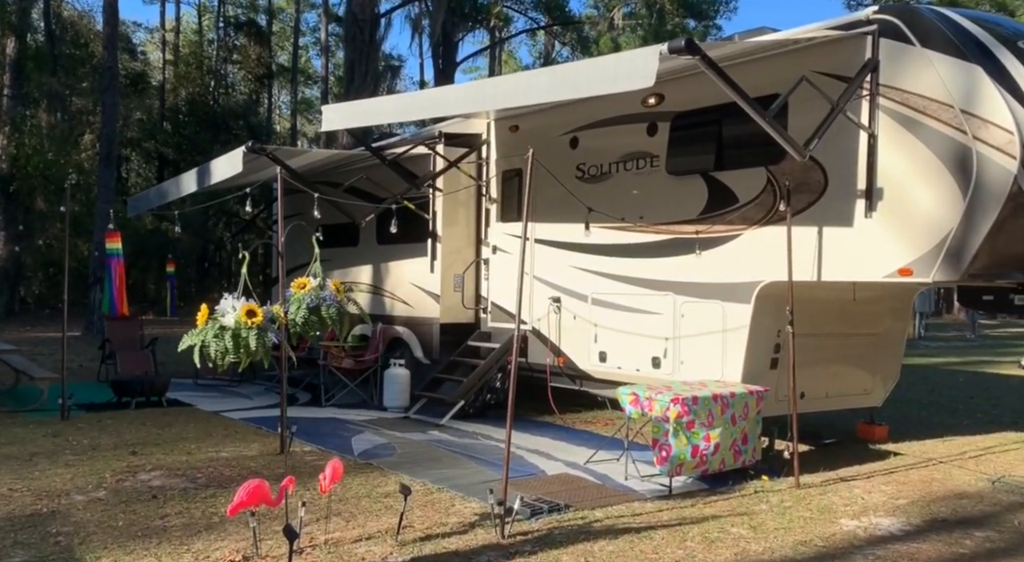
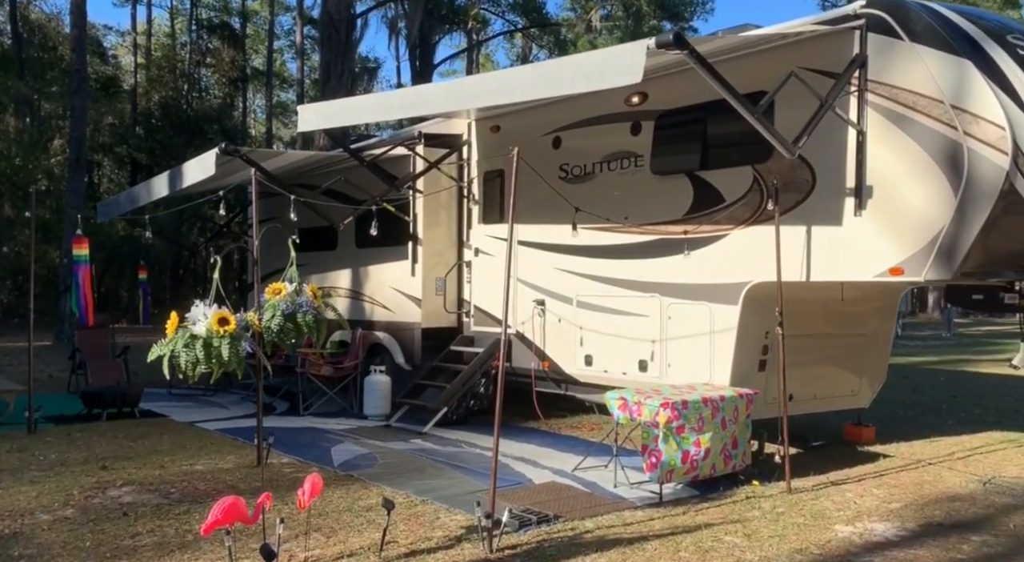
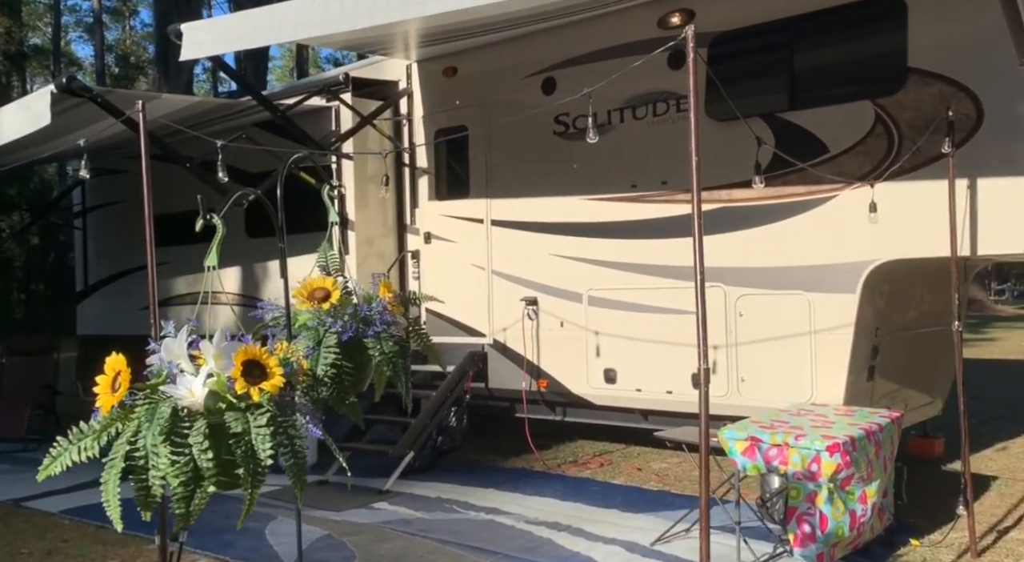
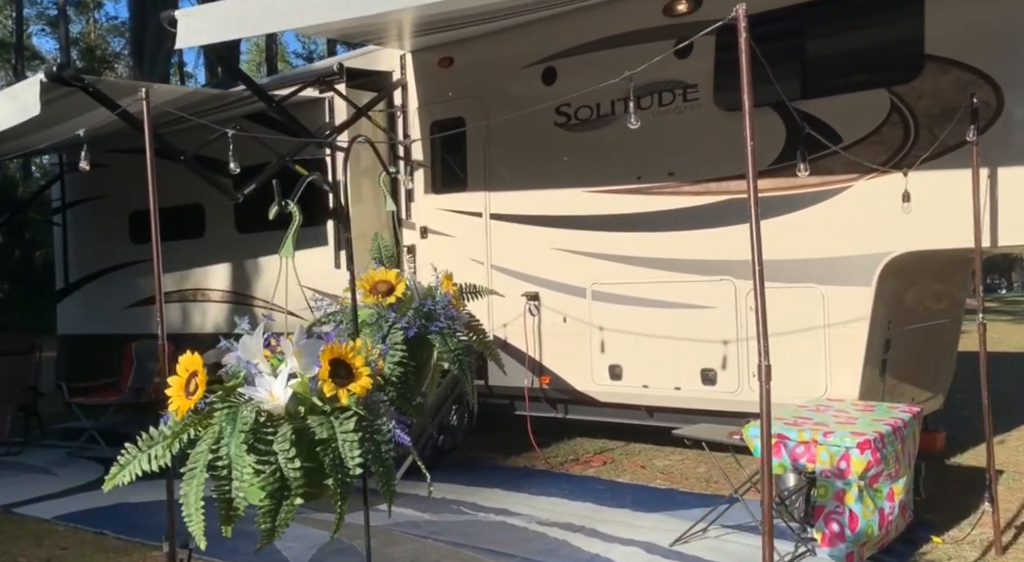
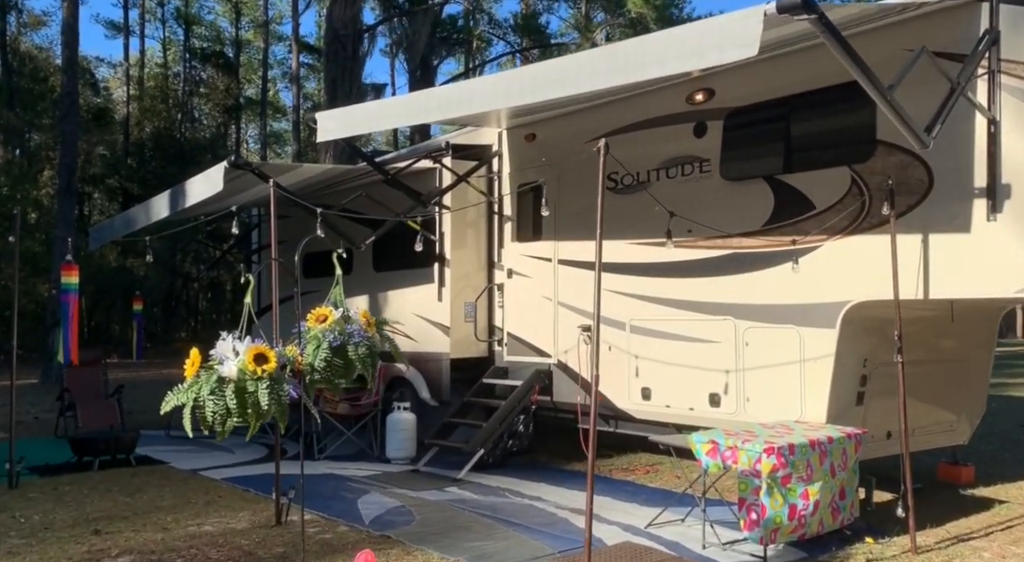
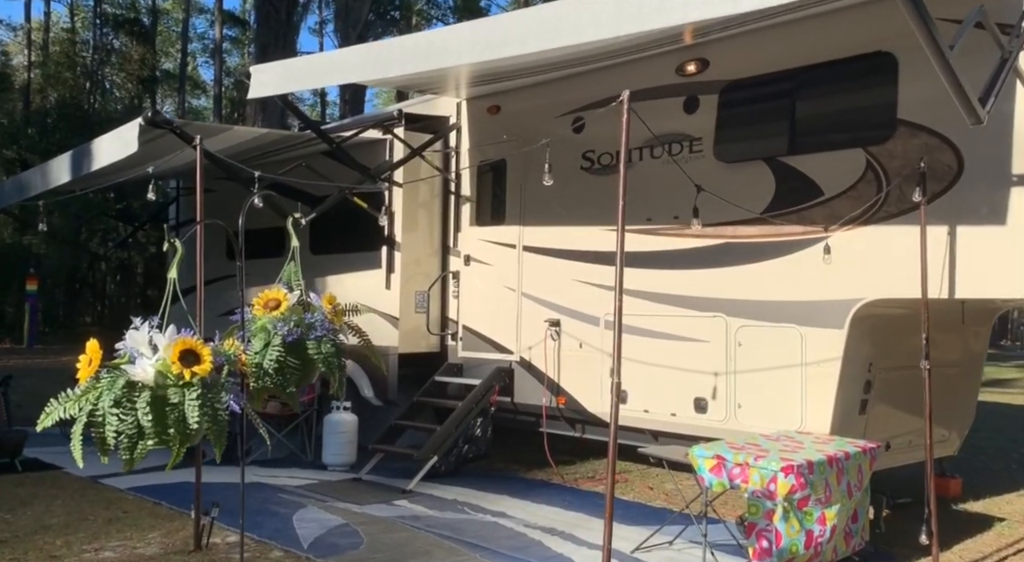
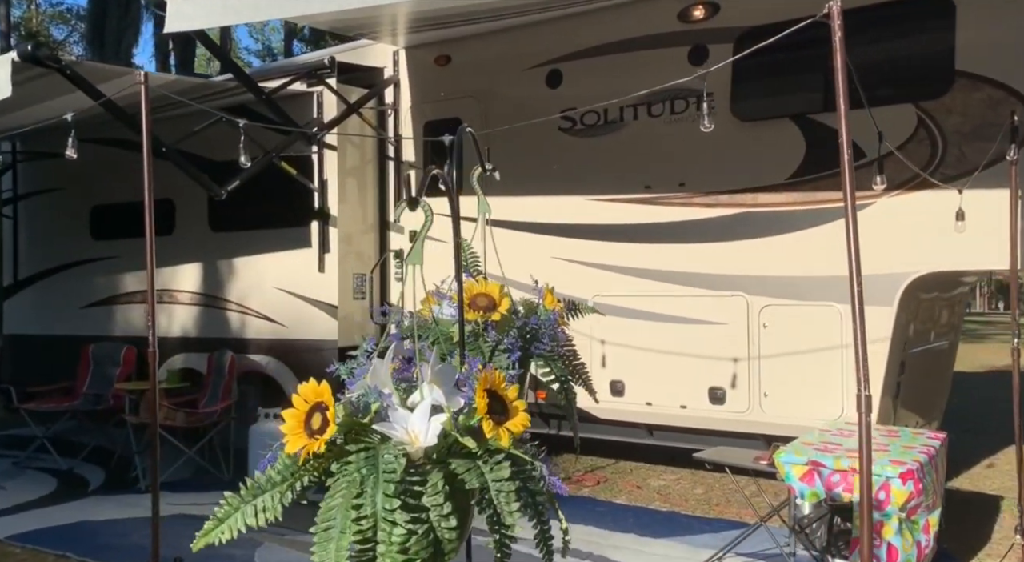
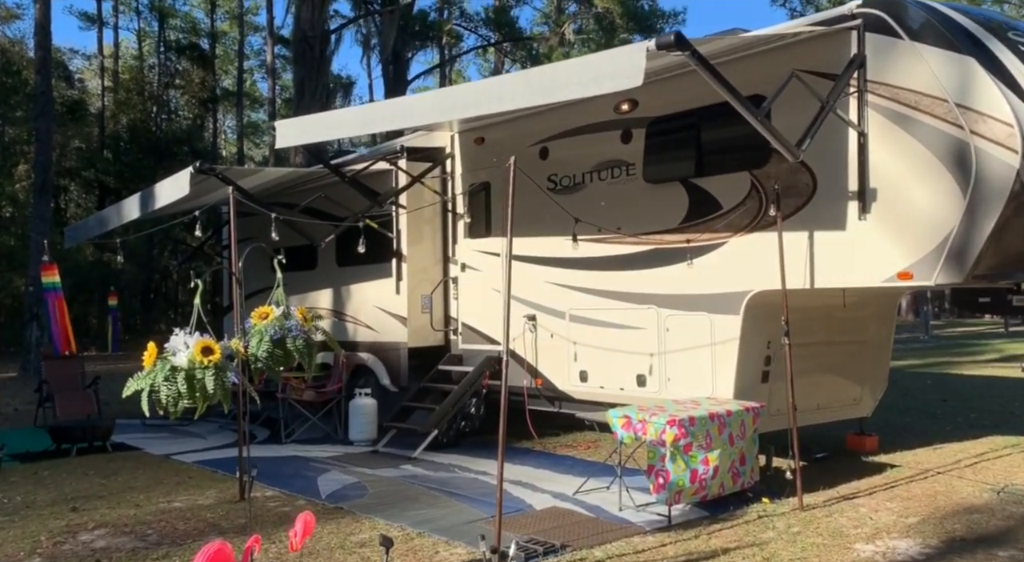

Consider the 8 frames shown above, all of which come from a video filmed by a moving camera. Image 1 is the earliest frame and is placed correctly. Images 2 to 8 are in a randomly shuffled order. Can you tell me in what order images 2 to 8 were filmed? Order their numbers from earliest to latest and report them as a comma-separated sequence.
2, 8, 5, 6, 3, 4, 7
